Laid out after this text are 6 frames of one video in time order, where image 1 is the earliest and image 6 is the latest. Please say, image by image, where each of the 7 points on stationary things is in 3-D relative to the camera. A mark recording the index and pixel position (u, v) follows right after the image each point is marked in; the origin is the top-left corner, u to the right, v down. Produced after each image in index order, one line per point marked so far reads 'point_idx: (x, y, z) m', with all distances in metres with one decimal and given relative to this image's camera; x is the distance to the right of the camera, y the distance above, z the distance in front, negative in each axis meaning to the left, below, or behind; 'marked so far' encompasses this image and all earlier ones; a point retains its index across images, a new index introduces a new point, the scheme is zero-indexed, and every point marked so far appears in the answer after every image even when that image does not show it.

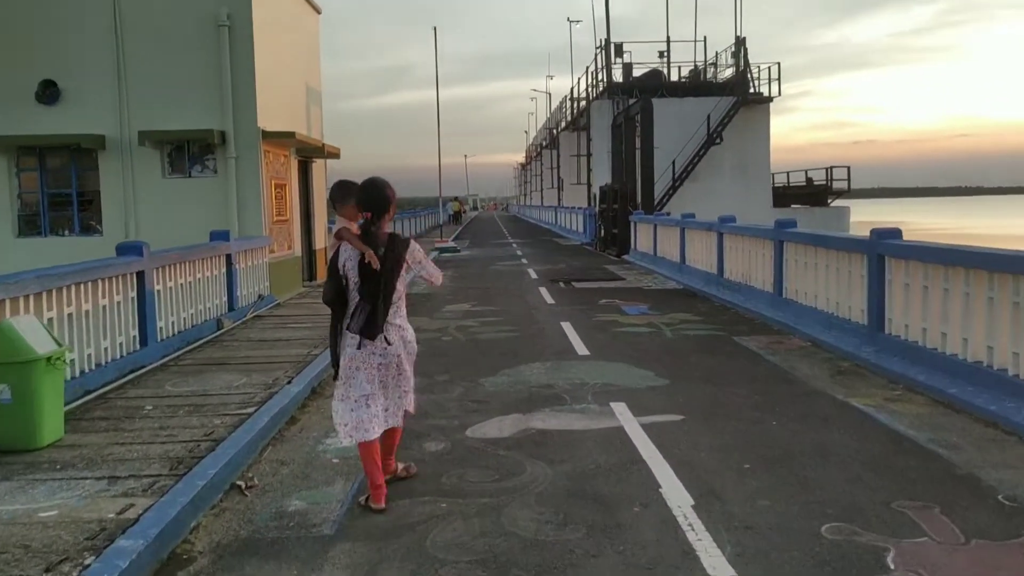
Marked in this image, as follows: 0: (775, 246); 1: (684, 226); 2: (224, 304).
0: (+3.5, +0.5, +12.6) m
1: (+3.3, +1.2, +18.4) m
2: (-3.7, -0.2, +12.3) m
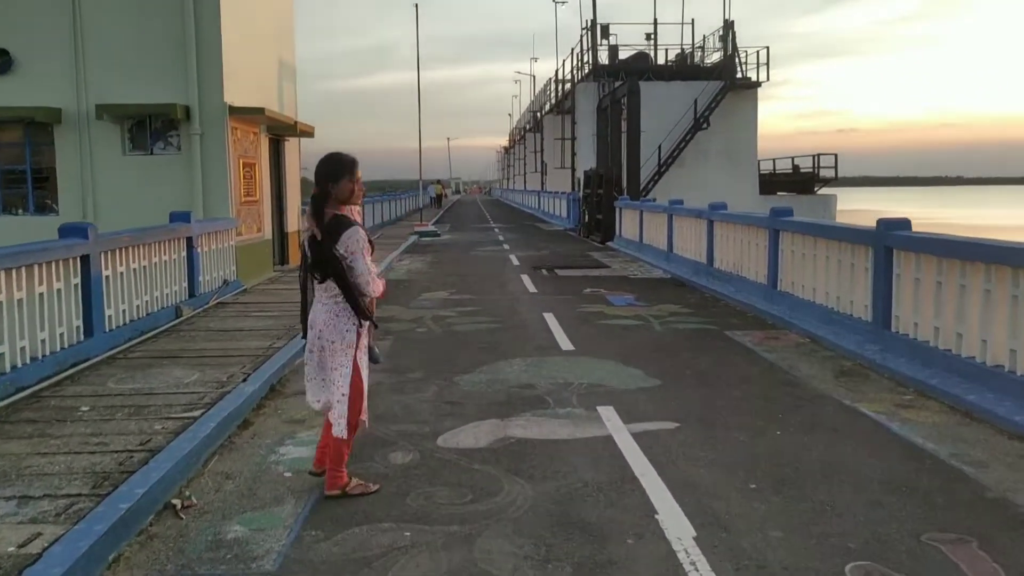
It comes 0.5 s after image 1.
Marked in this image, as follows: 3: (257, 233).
0: (+3.3, +0.7, +12.0) m
1: (+3.0, +1.4, +17.7) m
2: (-4.0, 0.0, +11.5) m
3: (-4.2, +0.9, +15.7) m
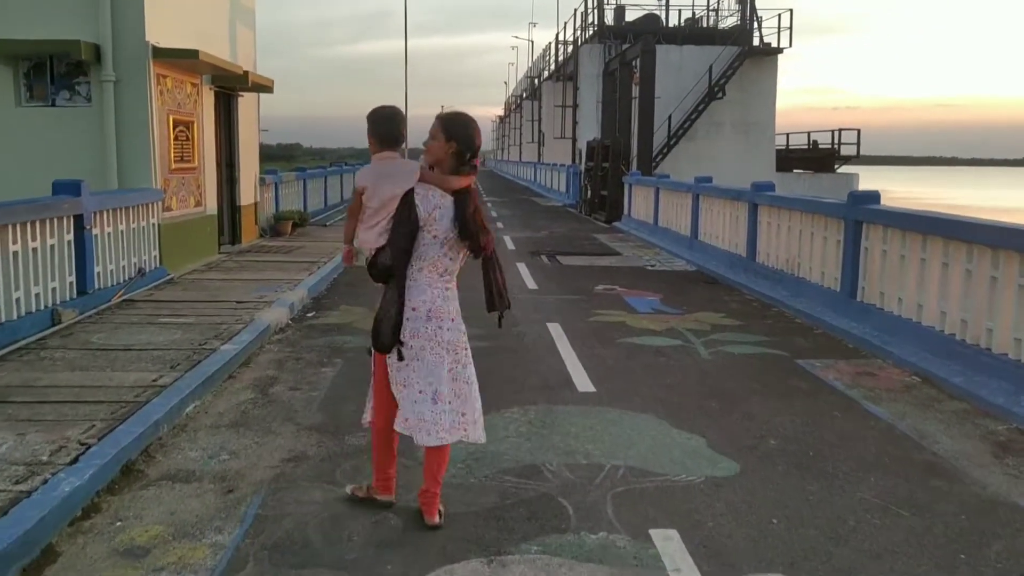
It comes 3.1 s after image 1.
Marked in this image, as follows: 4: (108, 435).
0: (+3.2, +0.6, +9.1) m
1: (+2.9, +1.5, +14.9) m
2: (-4.0, 0.0, +8.6) m
3: (-4.3, +1.1, +12.7) m
4: (-2.2, -0.8, +5.1) m
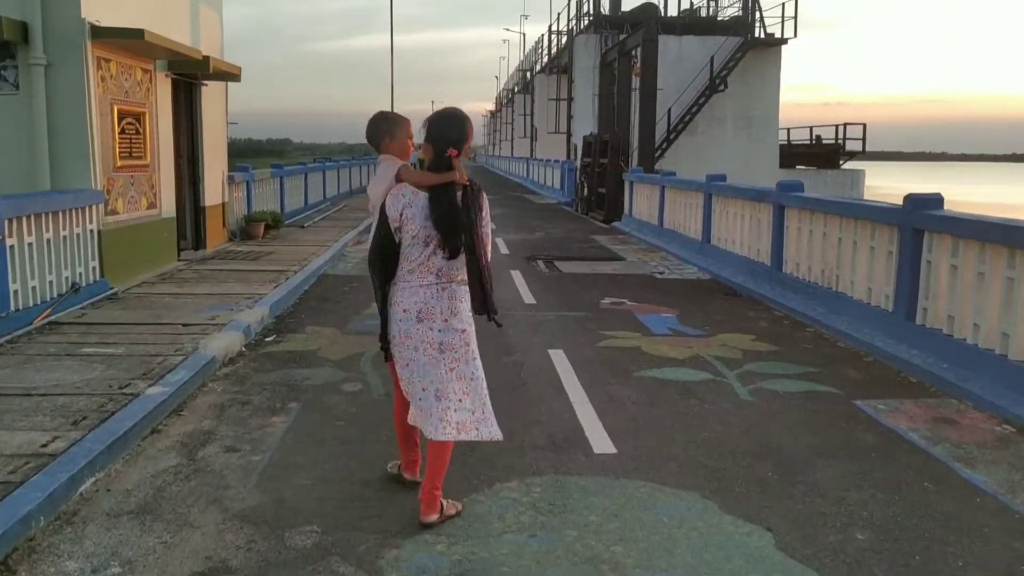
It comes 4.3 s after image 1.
0: (+3.2, +0.4, +7.7) m
1: (+2.8, +1.4, +13.4) m
2: (-4.0, -0.2, +7.1) m
3: (-4.4, +0.9, +11.3) m
4: (-2.2, -1.0, +3.6) m
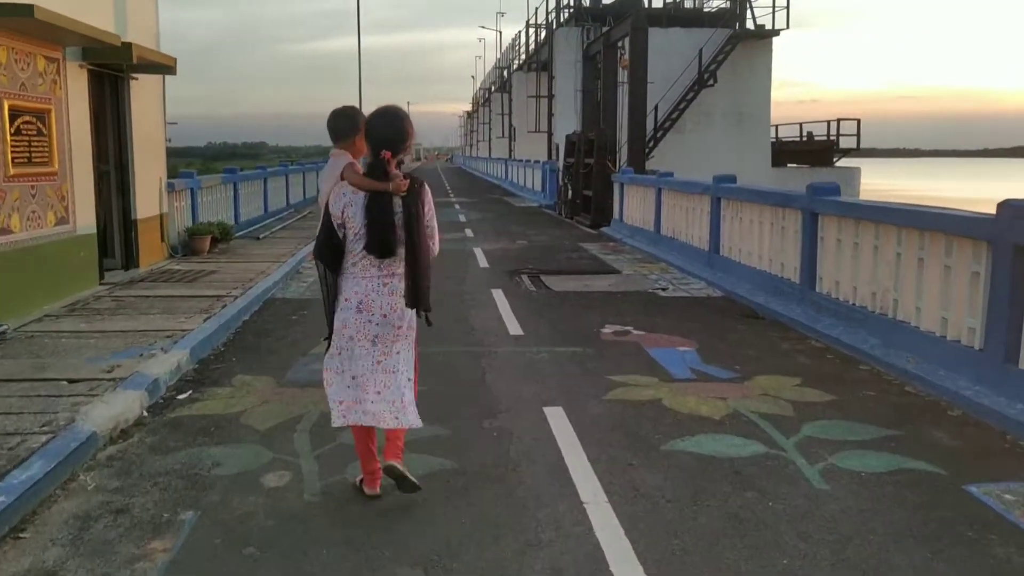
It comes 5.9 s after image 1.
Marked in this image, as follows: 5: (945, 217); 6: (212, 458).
0: (+3.1, +0.2, +6.0) m
1: (+2.6, +1.1, +11.7) m
2: (-4.1, -0.5, +5.2) m
3: (-4.5, +0.6, +9.4) m
4: (-2.2, -1.3, +1.8) m
5: (+3.0, +0.5, +6.7) m
6: (-1.6, -0.9, +5.1) m
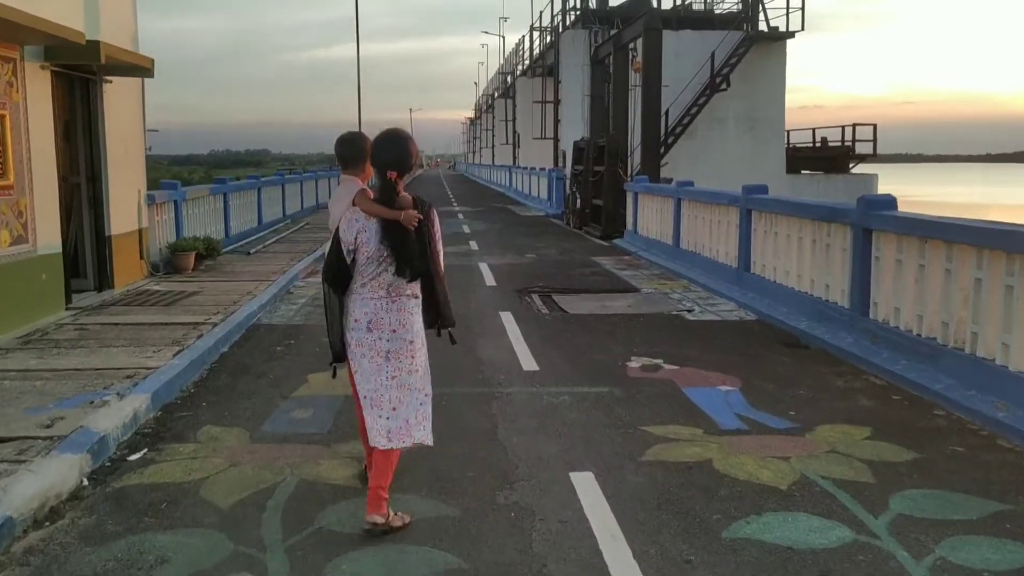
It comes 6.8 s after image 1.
0: (+3.2, 0.0, +4.9) m
1: (+2.7, +0.9, +10.7) m
2: (-4.0, -0.7, +4.2) m
3: (-4.4, +0.4, +8.3) m
4: (-2.1, -1.4, +0.7) m
5: (+3.1, +0.3, +5.6) m
6: (-1.5, -1.1, +4.1) m
